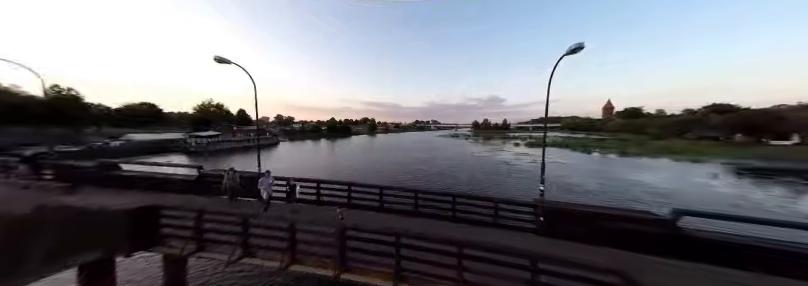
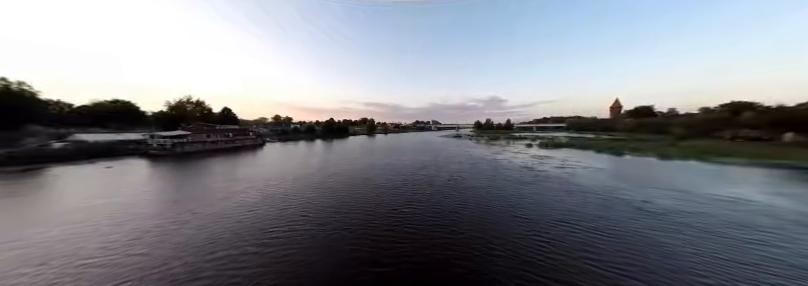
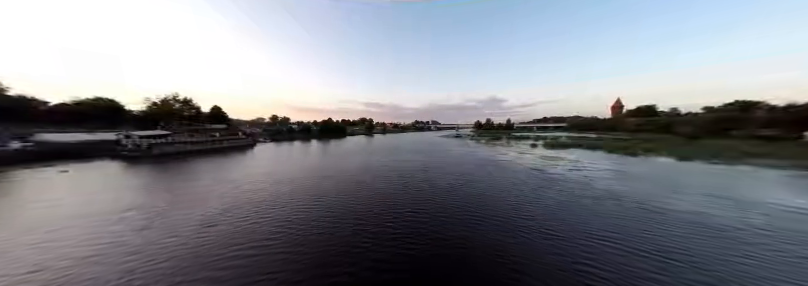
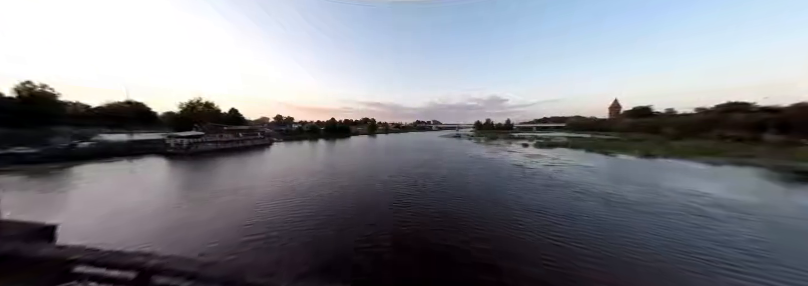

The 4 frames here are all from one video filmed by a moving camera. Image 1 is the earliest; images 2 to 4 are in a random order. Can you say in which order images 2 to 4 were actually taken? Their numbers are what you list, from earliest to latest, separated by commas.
4, 2, 3
